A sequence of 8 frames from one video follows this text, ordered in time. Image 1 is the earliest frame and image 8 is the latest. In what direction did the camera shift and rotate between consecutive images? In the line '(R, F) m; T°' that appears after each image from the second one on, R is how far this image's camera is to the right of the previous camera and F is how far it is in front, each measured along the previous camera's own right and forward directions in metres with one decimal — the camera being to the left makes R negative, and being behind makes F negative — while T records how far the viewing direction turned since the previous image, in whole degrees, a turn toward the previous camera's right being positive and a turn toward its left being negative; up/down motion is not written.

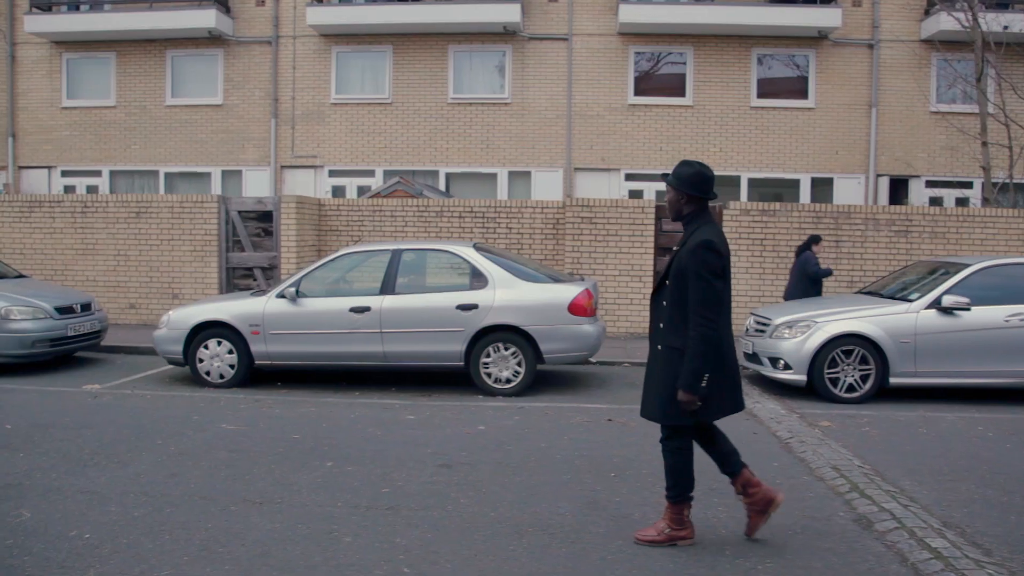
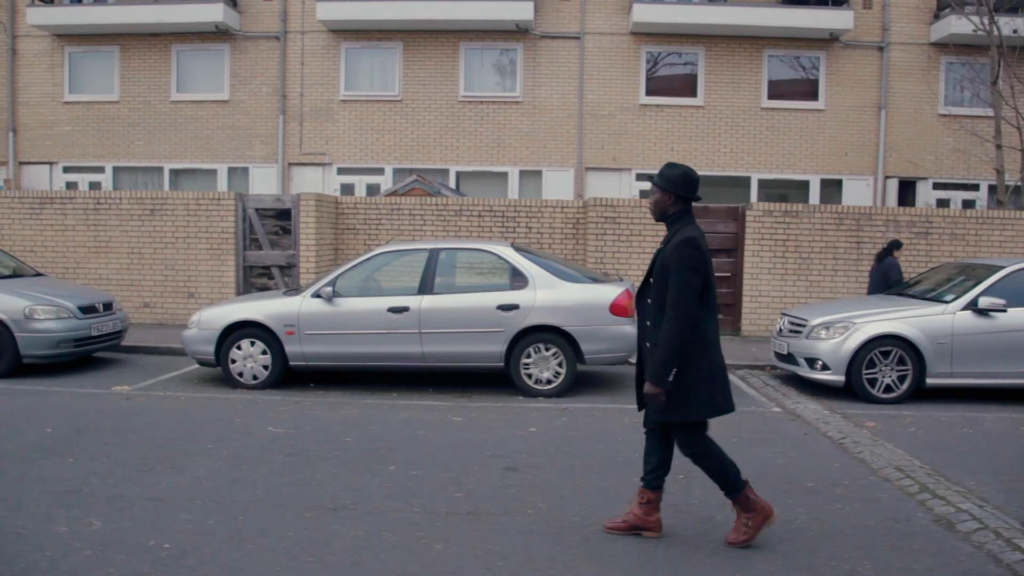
(-0.6, +0.1) m; +2°
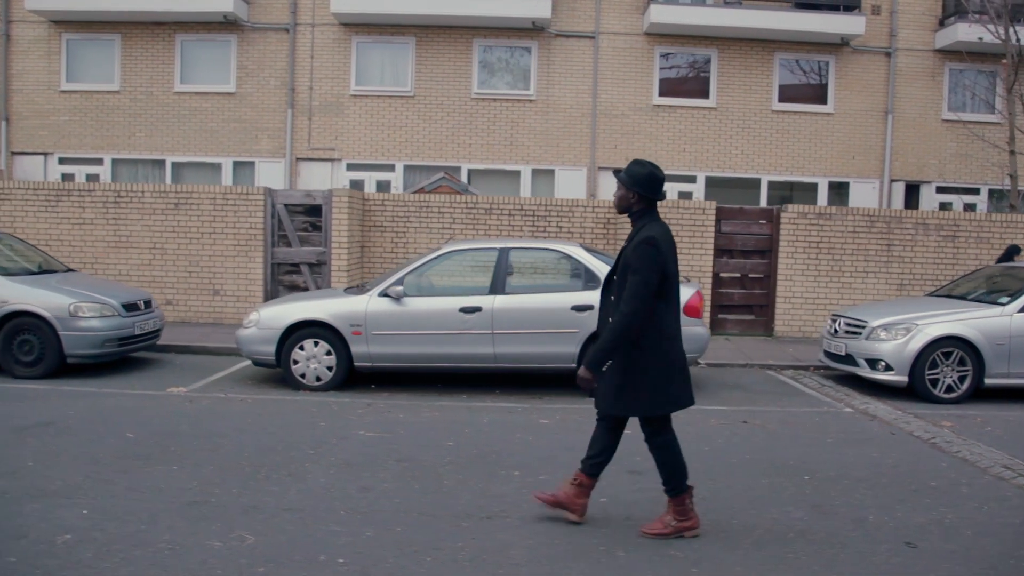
(-1.3, +0.2) m; +4°
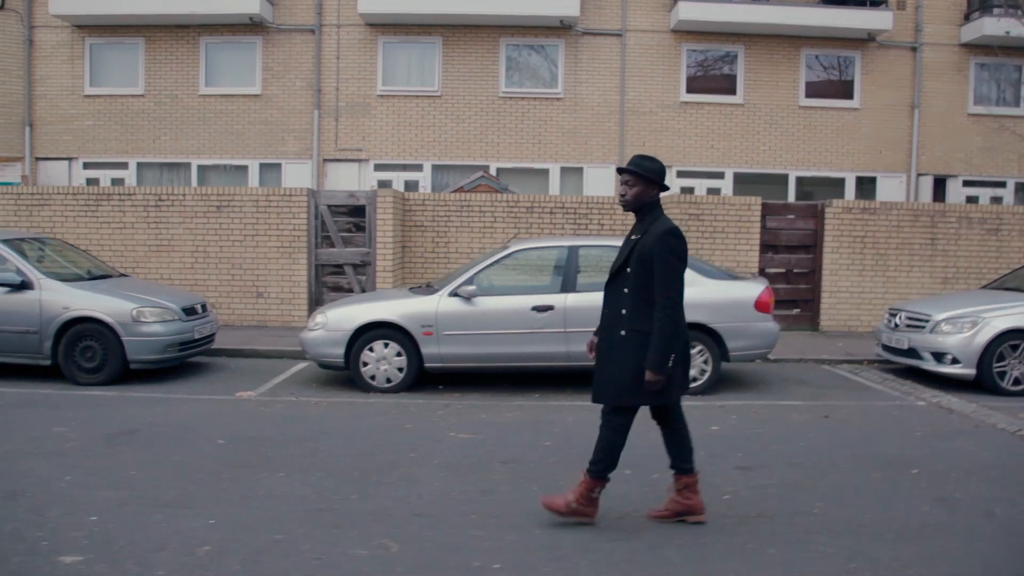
(-0.8, +0.1) m; +1°
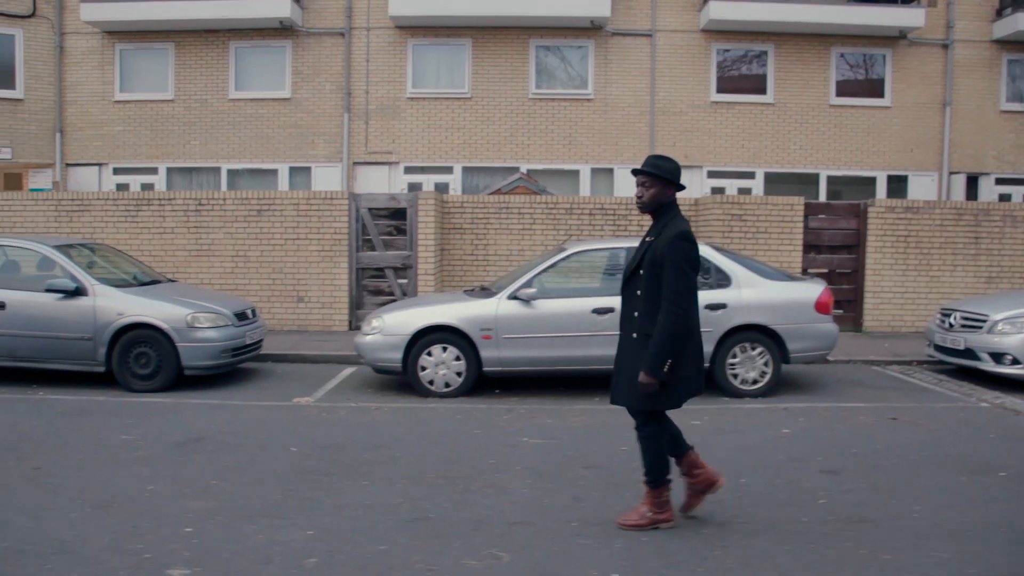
(-0.6, +0.1) m; 0°
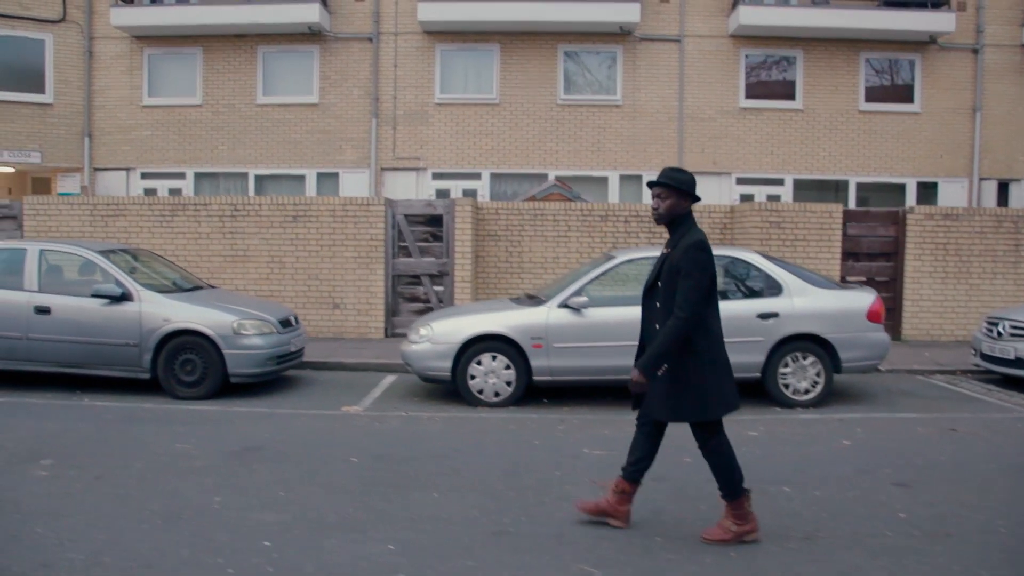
(-0.5, +0.1) m; 0°
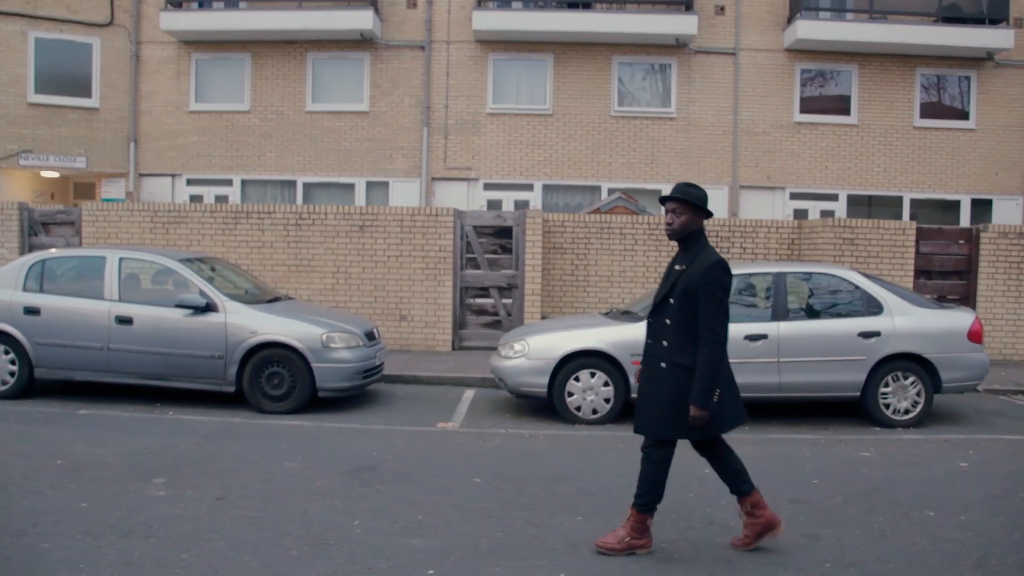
(-1.0, +0.2) m; 0°
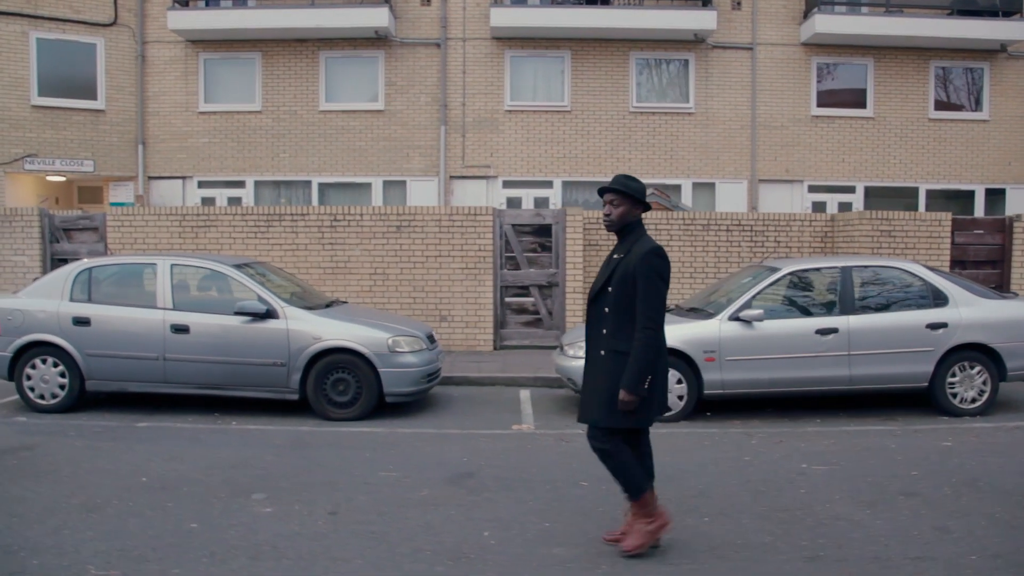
(-1.0, +0.1) m; +2°
